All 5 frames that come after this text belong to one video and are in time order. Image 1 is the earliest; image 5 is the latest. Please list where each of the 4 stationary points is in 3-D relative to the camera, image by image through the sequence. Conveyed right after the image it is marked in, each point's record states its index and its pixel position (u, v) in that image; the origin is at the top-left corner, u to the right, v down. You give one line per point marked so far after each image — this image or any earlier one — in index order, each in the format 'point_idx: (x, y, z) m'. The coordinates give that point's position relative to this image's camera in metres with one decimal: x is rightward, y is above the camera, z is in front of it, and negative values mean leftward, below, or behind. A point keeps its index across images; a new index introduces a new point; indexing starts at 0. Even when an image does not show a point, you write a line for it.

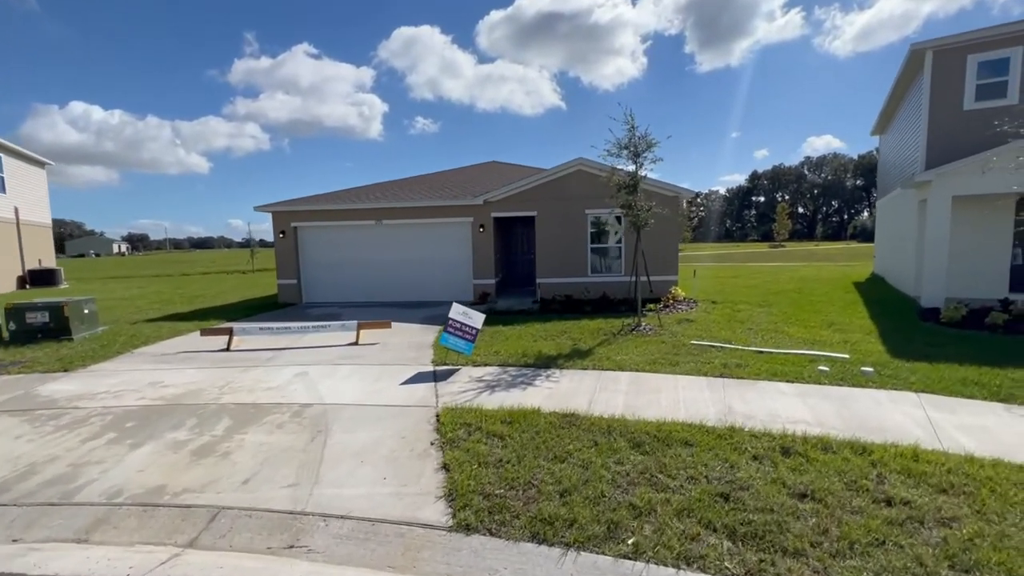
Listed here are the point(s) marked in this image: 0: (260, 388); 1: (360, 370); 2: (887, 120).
0: (-3.4, -1.4, +6.4) m
1: (-2.4, -1.3, +7.3) m
2: (+16.0, +7.2, +20.0) m
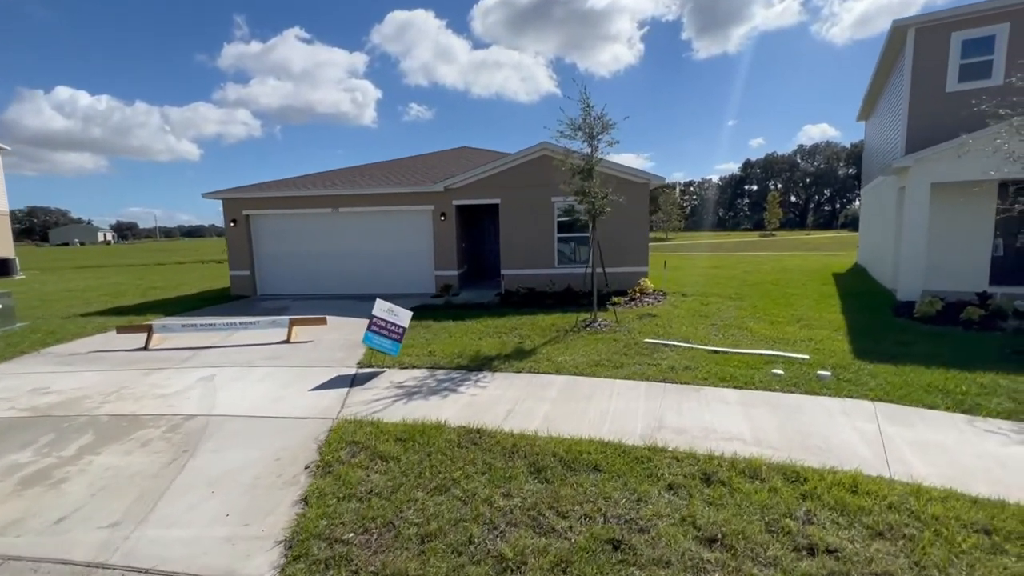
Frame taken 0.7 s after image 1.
0: (-4.4, -1.3, +5.7) m
1: (-3.3, -1.2, +6.6) m
2: (+14.9, +7.5, +19.3) m
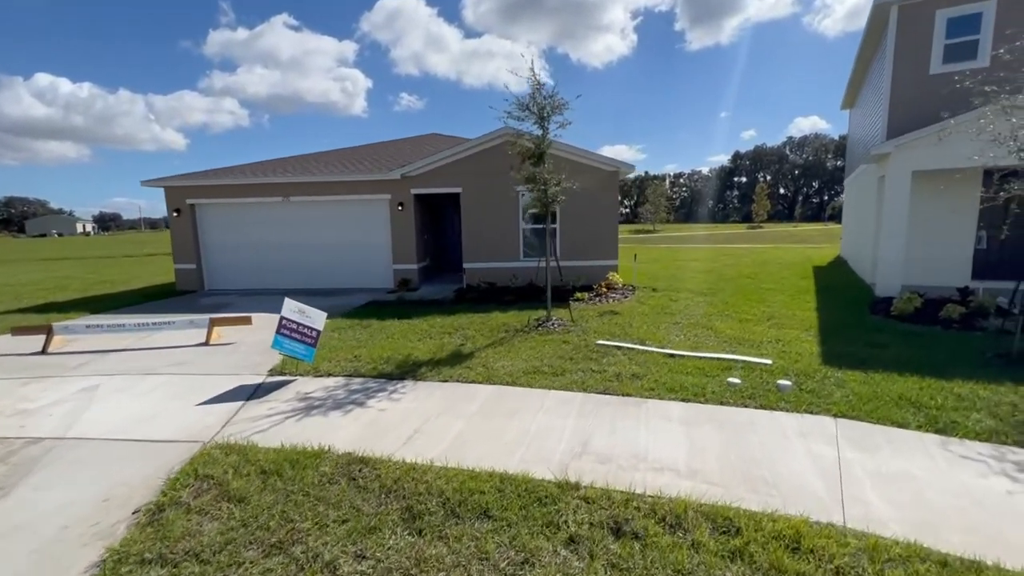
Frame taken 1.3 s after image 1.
0: (-5.3, -1.3, +4.9) m
1: (-4.2, -1.2, +5.8) m
2: (+13.8, +7.8, +18.7) m
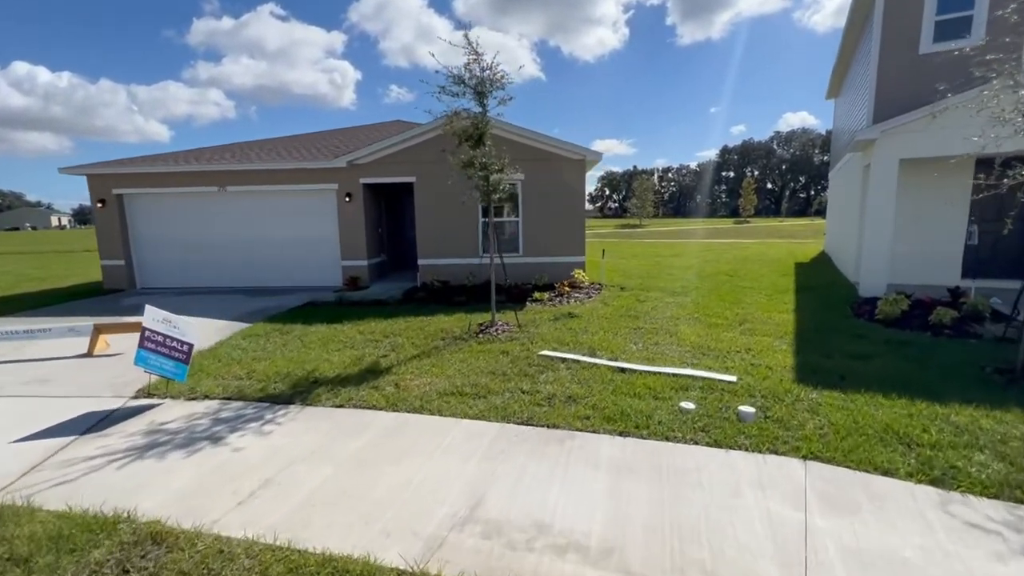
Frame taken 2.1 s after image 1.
0: (-6.1, -1.4, +3.8) m
1: (-5.1, -1.2, +4.8) m
2: (+12.7, +7.9, +17.9) m
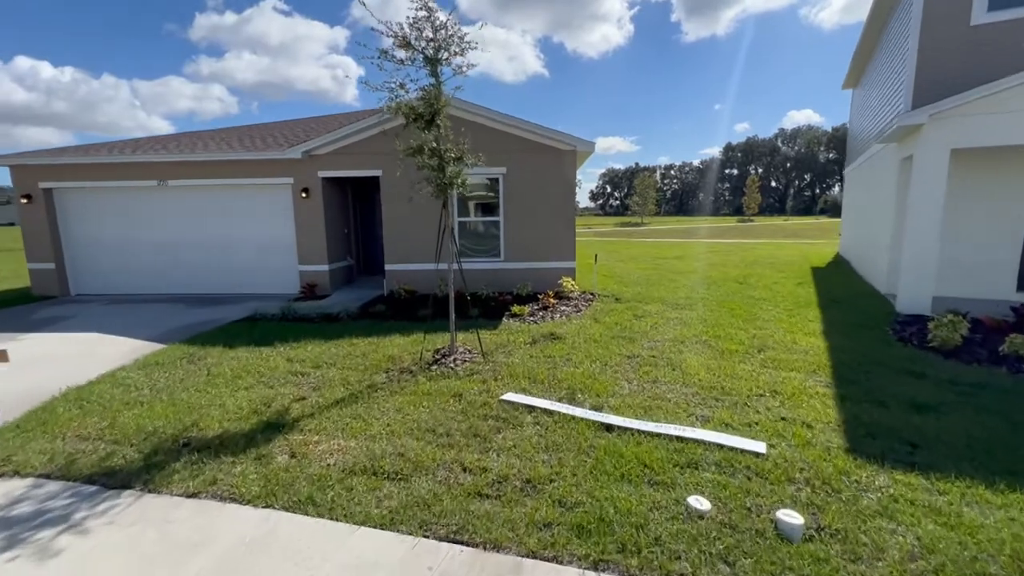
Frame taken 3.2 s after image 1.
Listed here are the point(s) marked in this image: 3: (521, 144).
0: (-6.6, -1.6, +2.4) m
1: (-5.6, -1.4, +3.4) m
2: (+12.3, +7.7, +16.3) m
3: (+0.2, +2.9, +9.4) m
